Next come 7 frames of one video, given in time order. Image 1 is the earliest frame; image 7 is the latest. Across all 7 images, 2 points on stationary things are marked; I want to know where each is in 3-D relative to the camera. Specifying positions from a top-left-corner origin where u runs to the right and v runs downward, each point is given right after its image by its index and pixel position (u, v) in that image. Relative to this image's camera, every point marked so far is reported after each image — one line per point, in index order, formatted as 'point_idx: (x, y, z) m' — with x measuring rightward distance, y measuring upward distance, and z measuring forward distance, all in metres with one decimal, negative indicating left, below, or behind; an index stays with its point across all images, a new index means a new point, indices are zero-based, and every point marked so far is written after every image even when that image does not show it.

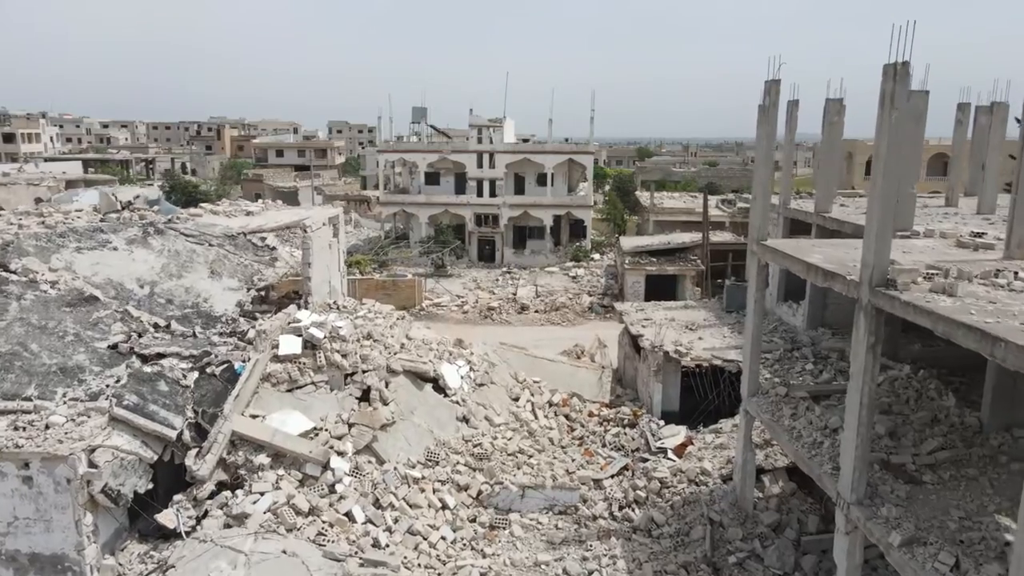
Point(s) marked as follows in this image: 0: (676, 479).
0: (+2.9, -3.4, +13.0) m
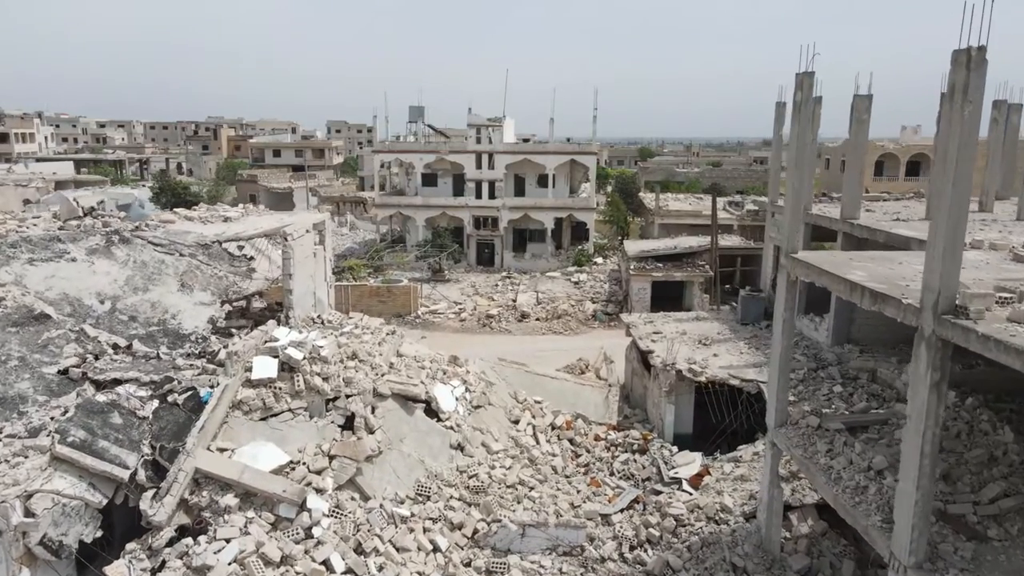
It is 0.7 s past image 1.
0: (+2.9, -3.7, +11.7) m
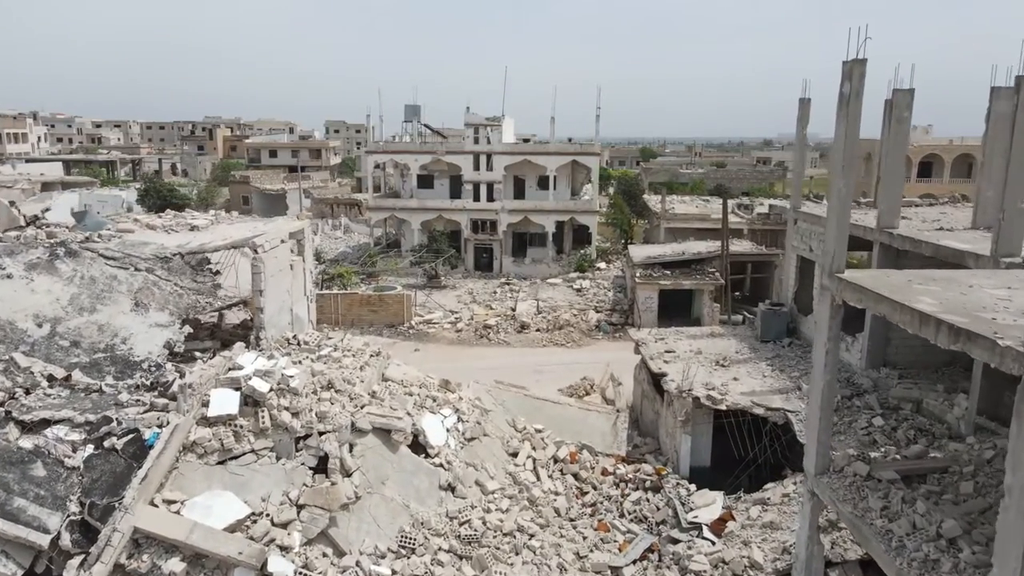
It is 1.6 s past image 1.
0: (+2.9, -4.0, +10.1) m
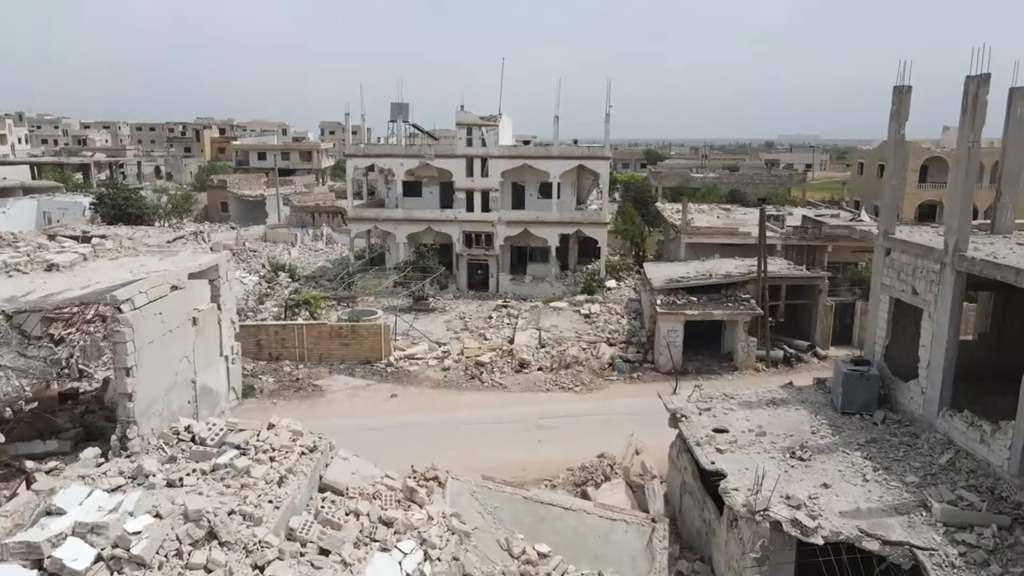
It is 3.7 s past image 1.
0: (+2.8, -4.9, +5.9) m
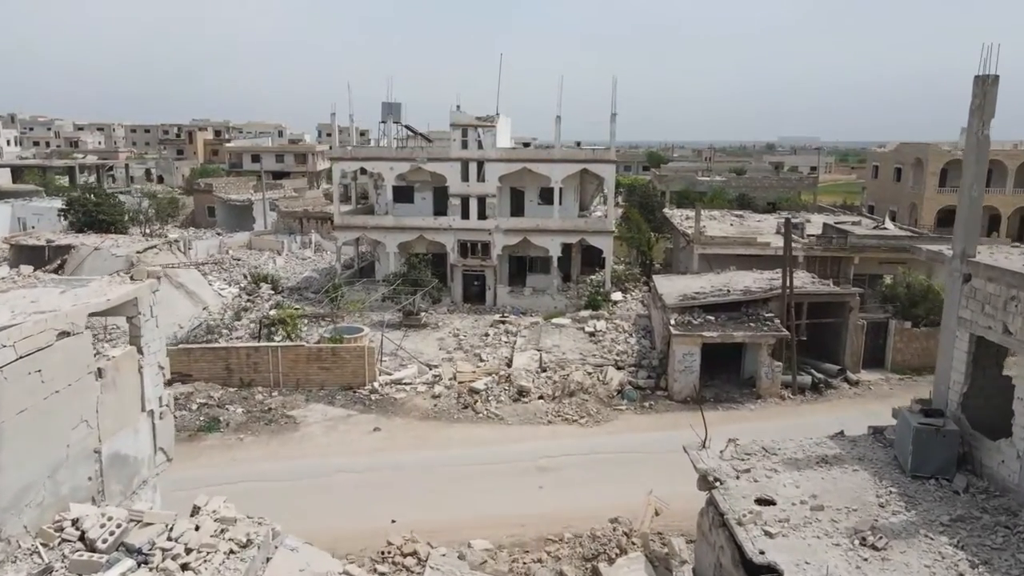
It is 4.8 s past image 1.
0: (+2.7, -5.3, +3.7) m
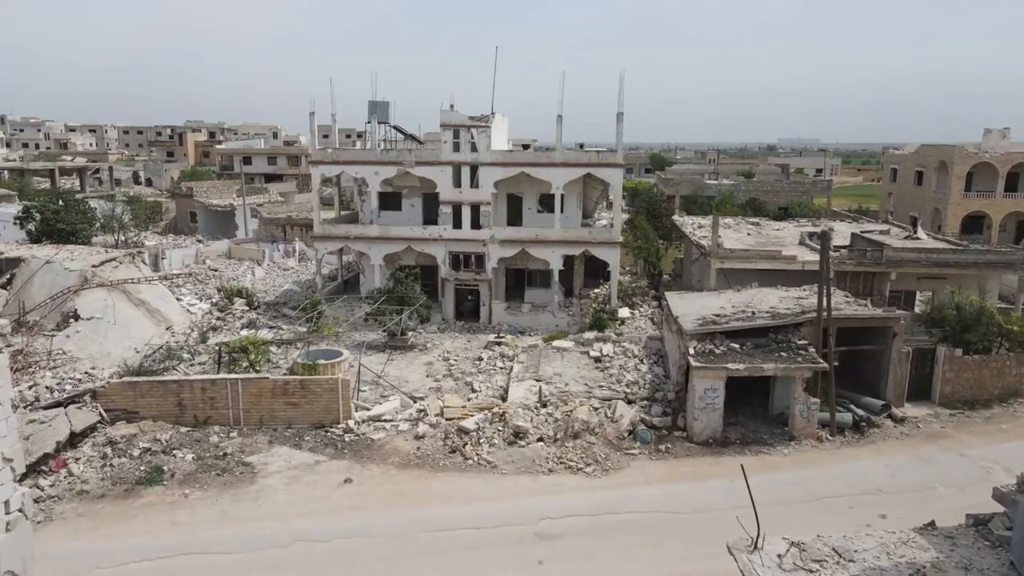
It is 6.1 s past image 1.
0: (+2.6, -5.9, +1.0) m
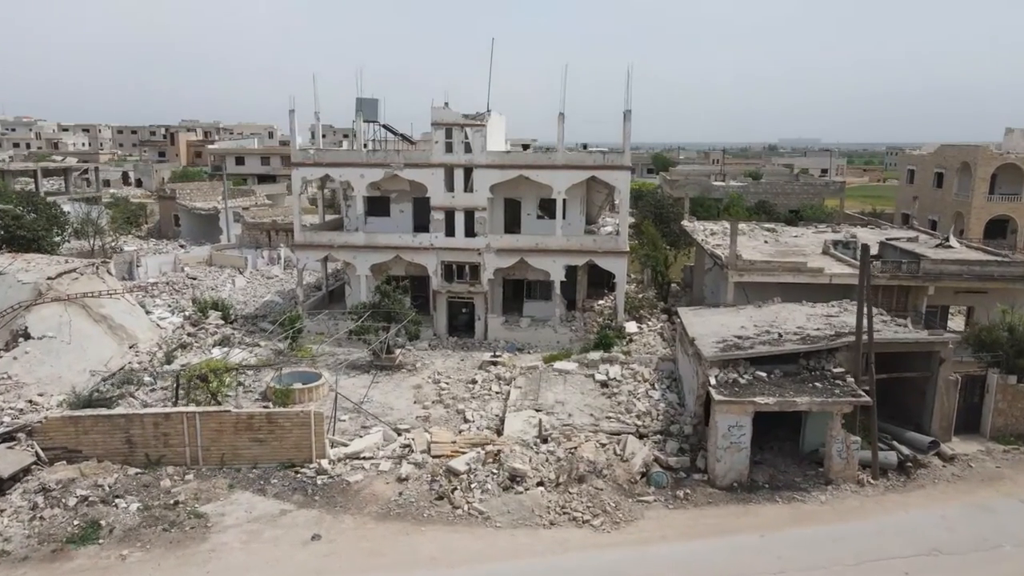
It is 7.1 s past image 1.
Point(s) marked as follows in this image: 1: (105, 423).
0: (+2.5, -6.3, -1.1) m
1: (-8.6, -2.8, +15.2) m
